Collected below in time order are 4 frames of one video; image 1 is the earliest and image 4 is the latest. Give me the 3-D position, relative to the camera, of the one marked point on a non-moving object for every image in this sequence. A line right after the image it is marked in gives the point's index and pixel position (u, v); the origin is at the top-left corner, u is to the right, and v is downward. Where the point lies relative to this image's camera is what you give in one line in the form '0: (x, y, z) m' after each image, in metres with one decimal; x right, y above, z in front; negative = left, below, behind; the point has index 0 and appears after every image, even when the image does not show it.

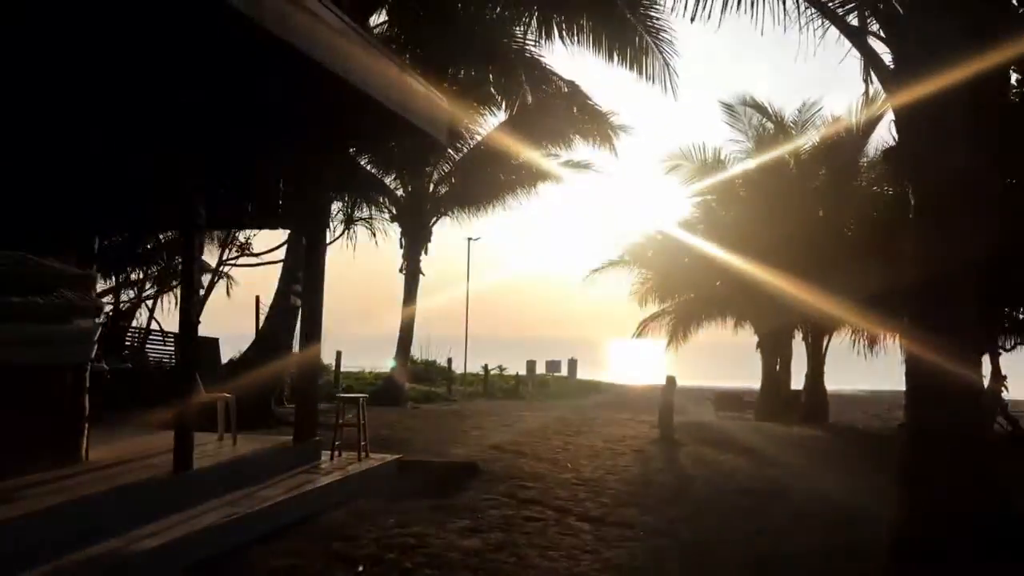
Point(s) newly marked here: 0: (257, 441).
0: (-2.3, -1.4, +8.4) m
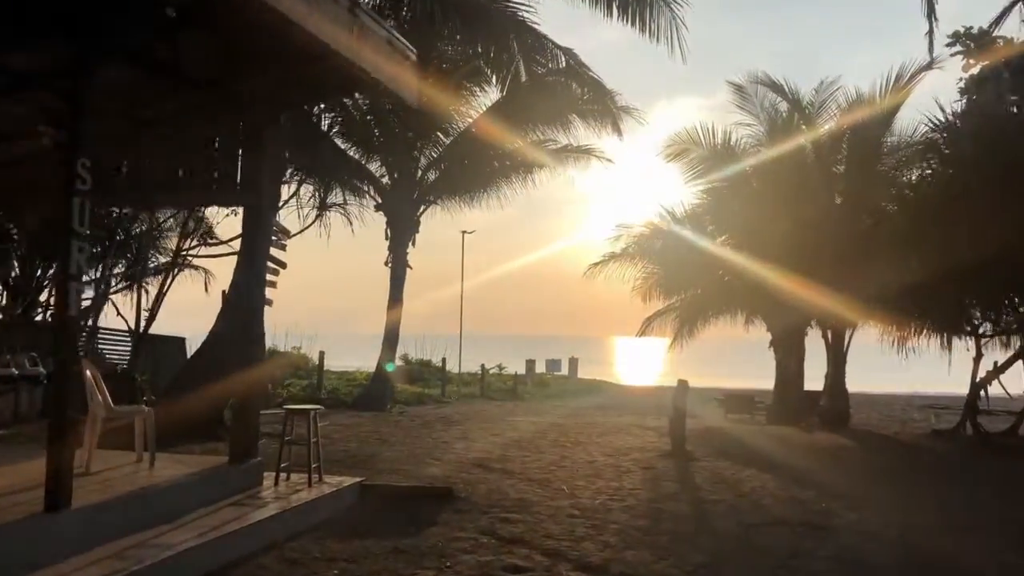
0: (-2.4, -1.3, +6.9) m
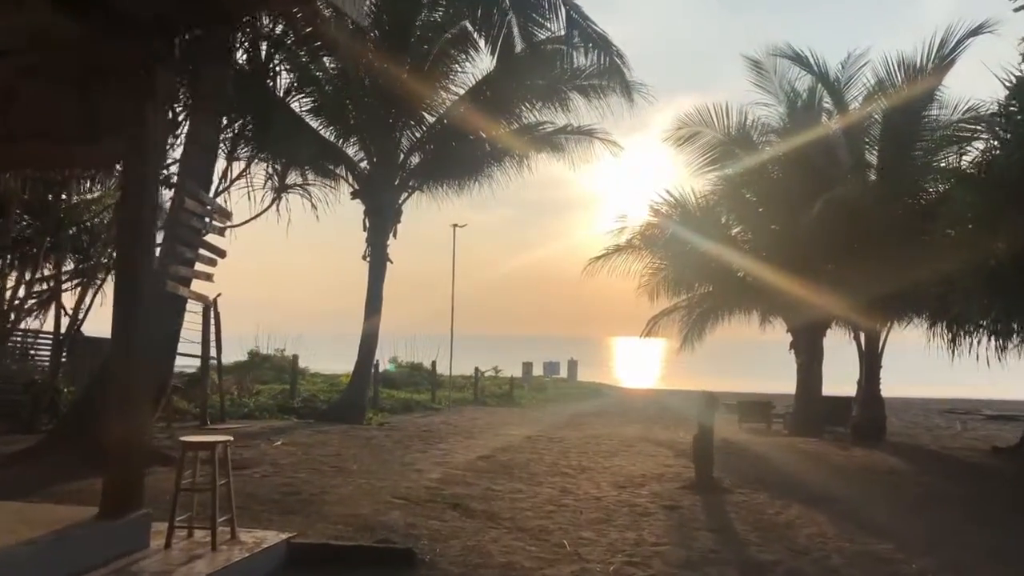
0: (-2.5, -1.2, +4.9) m
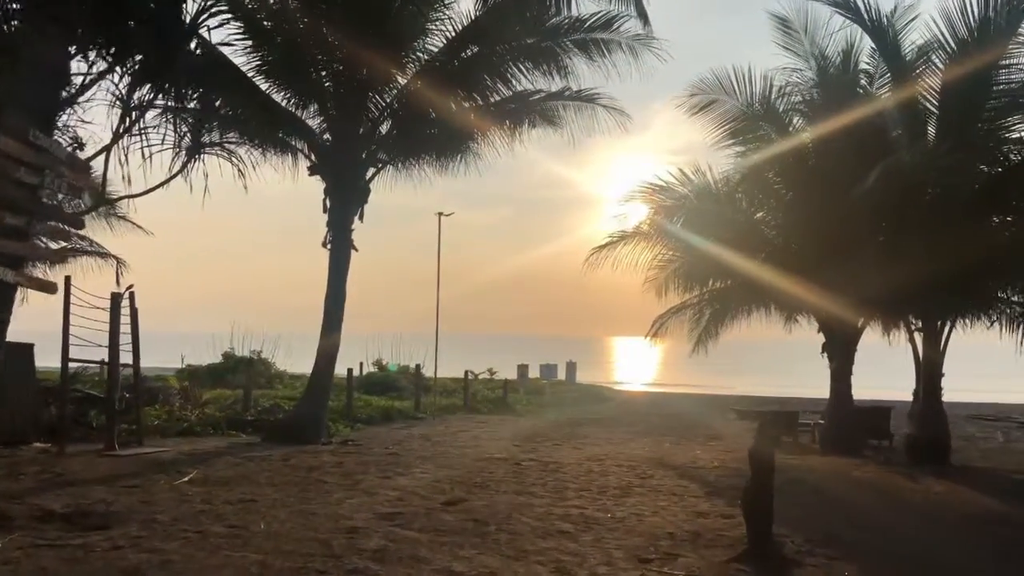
0: (-2.7, -1.1, +2.3) m
